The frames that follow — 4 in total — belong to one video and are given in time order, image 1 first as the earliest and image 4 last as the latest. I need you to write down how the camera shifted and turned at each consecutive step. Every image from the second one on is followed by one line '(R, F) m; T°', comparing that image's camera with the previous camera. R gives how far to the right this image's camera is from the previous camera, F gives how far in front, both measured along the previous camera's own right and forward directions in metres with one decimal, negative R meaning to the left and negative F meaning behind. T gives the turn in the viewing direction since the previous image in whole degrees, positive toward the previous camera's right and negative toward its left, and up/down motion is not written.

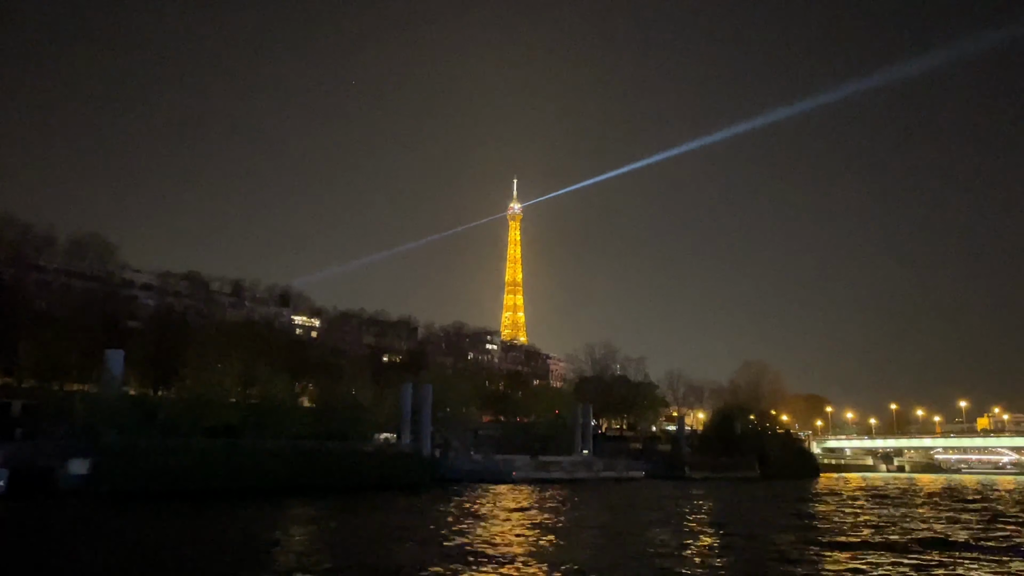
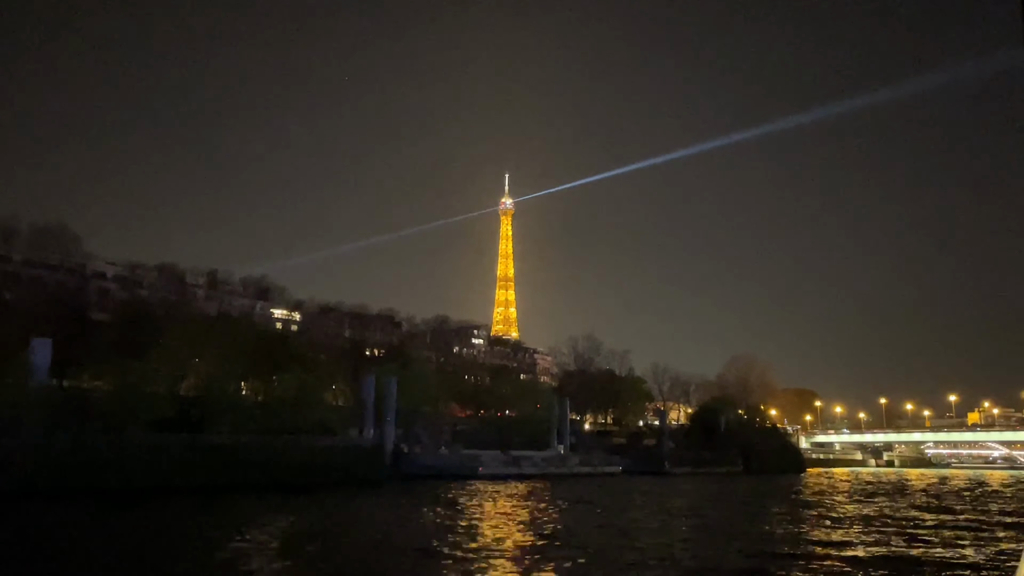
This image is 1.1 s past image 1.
(+1.4, +2.4) m; 0°
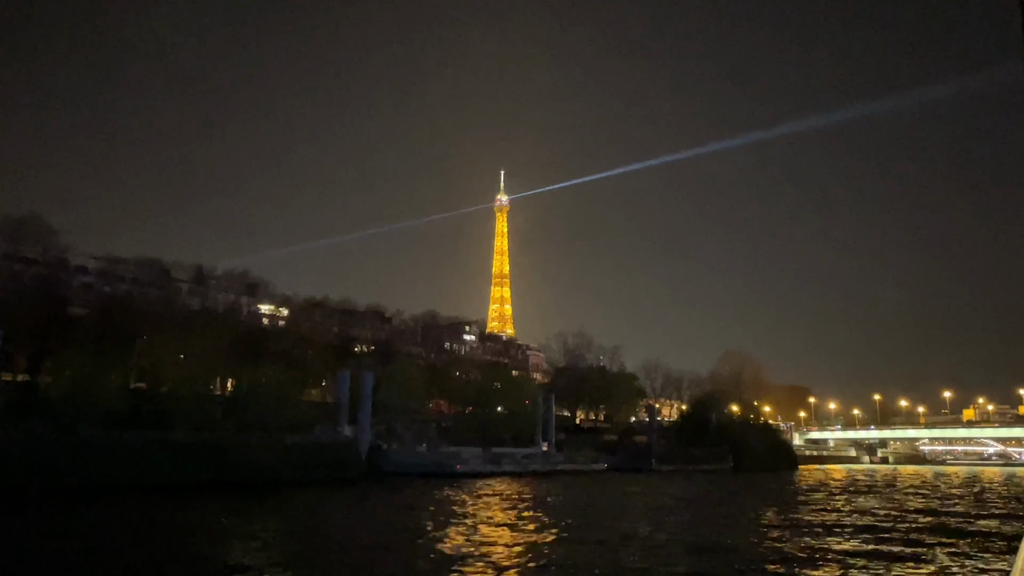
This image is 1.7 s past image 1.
(+0.8, +1.6) m; 0°
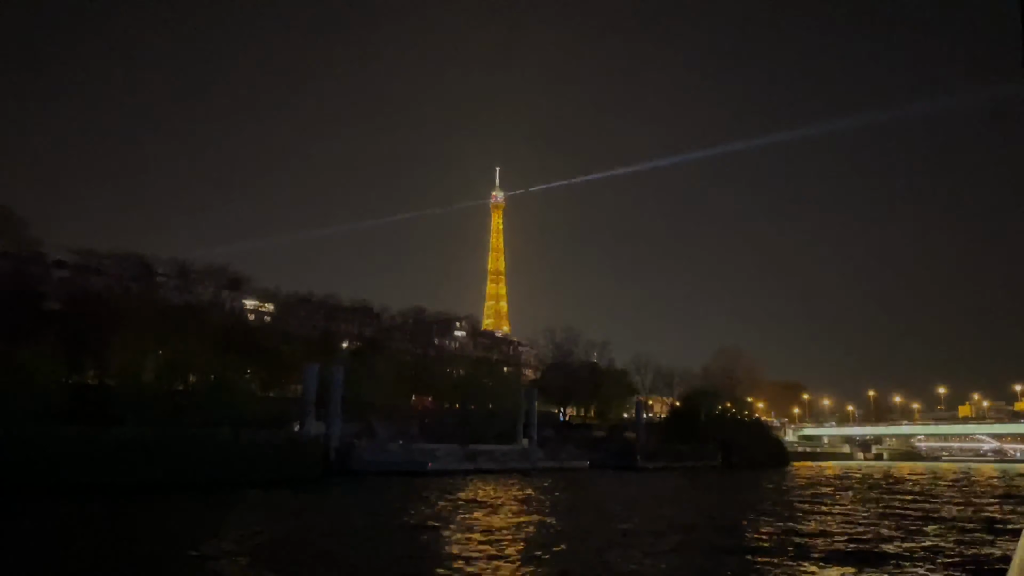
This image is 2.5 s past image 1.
(+1.0, +2.0) m; 0°
